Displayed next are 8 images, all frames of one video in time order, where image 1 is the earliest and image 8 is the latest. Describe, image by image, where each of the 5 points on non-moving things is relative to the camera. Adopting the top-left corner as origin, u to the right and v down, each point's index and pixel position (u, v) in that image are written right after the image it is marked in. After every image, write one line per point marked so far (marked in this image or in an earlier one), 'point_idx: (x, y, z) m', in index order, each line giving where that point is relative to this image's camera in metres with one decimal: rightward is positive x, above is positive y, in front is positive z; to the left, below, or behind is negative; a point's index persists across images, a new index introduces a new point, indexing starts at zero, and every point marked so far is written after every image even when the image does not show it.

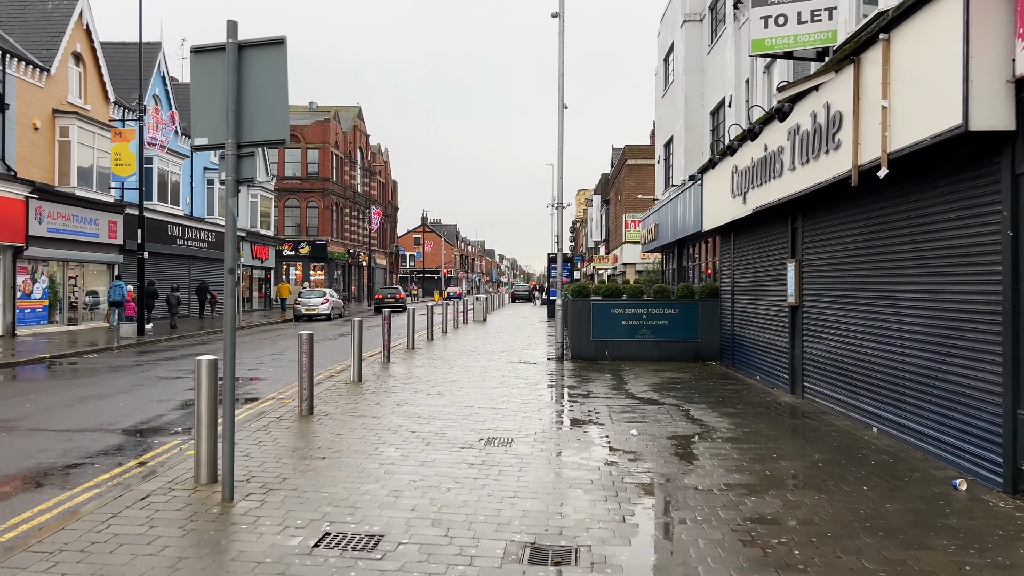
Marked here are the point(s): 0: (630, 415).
0: (+1.3, -1.4, +8.5) m
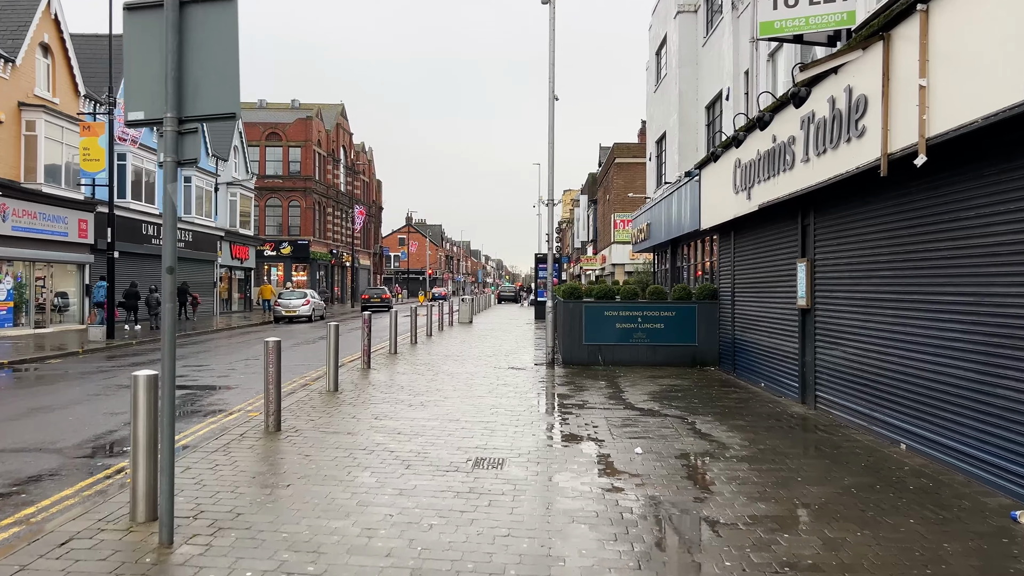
0: (+1.2, -1.4, +7.8) m
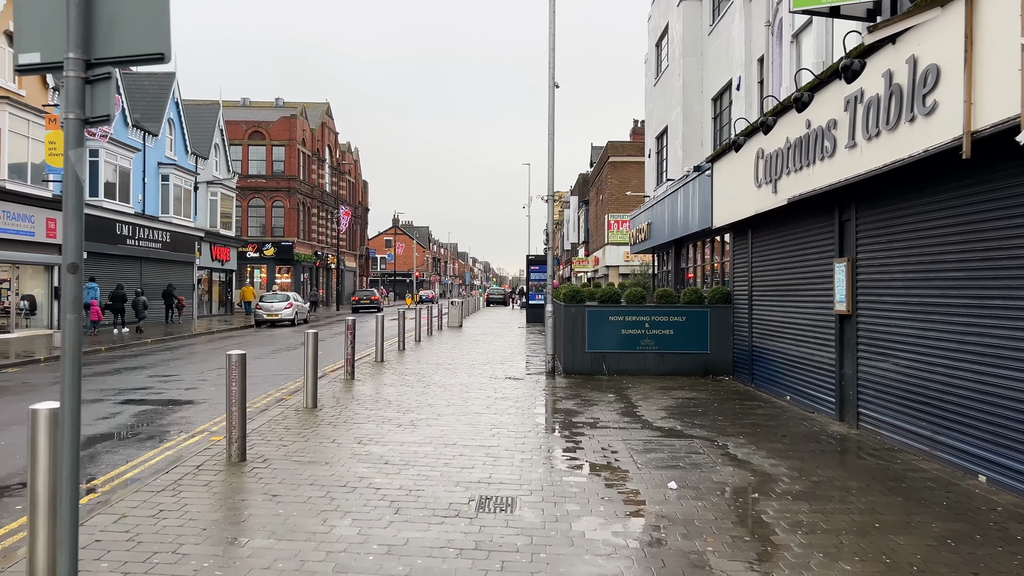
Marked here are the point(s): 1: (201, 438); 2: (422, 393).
0: (+1.2, -1.4, +6.7) m
1: (-2.9, -1.4, +7.3) m
2: (-1.2, -1.4, +10.3) m
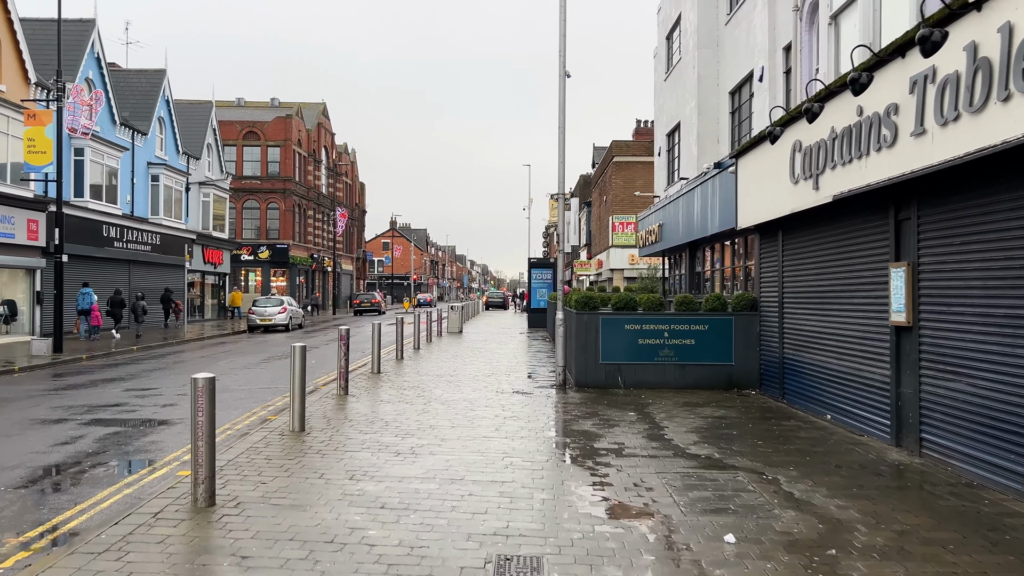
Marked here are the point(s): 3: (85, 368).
0: (+1.4, -1.5, +5.7) m
1: (-2.7, -1.4, +6.3) m
2: (-1.0, -1.4, +9.3) m
3: (-9.0, -1.7, +16.7) m
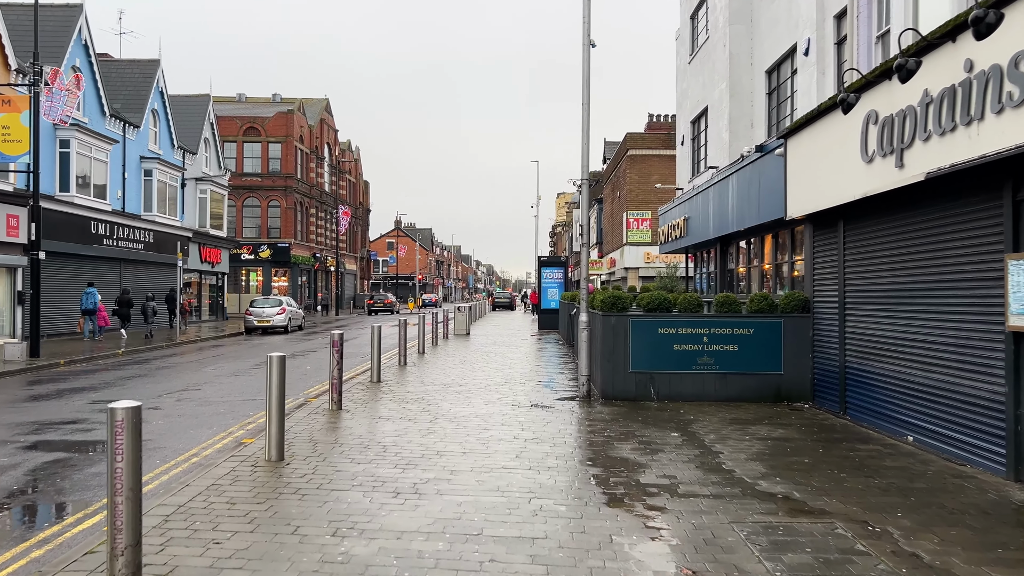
0: (+1.5, -1.5, +4.3) m
1: (-2.5, -1.4, +4.9) m
2: (-0.8, -1.4, +7.9) m
3: (-8.7, -1.7, +15.3) m
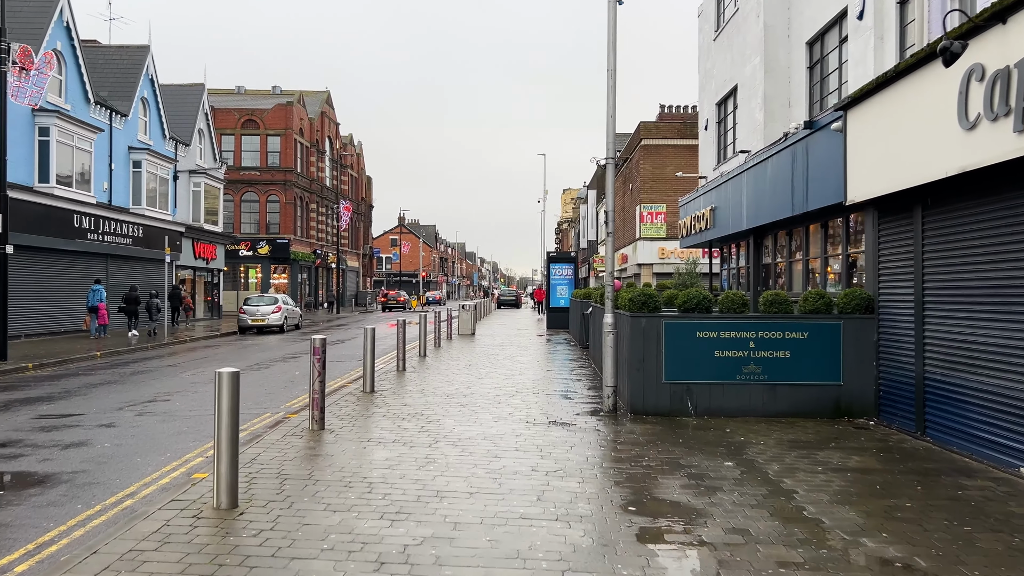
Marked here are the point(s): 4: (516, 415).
0: (+1.7, -1.4, +2.8) m
1: (-2.4, -1.4, +3.4) m
2: (-0.7, -1.4, +6.4) m
3: (-8.5, -1.6, +13.9) m
4: (0.0, -1.4, +8.8) m
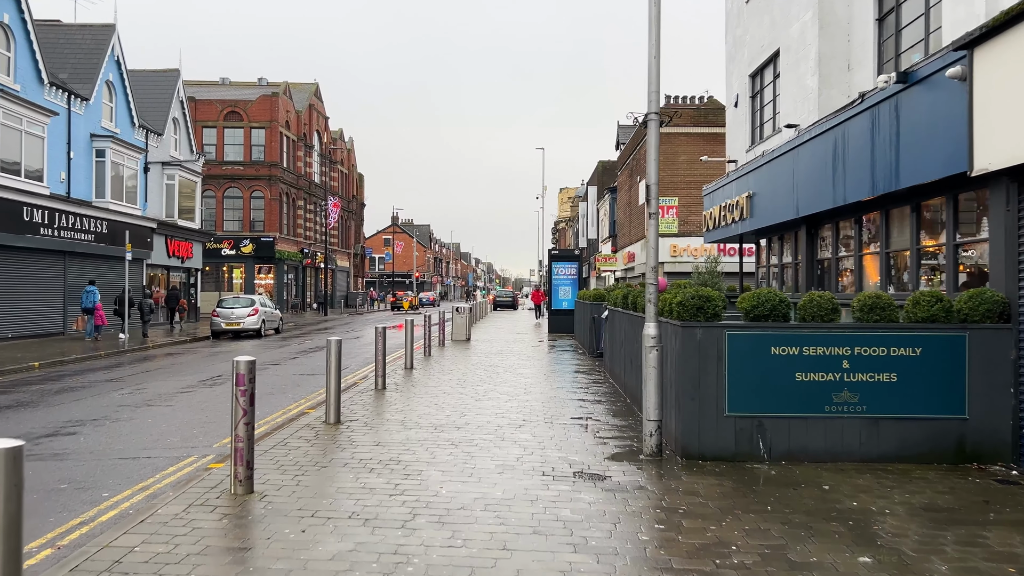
0: (+1.8, -1.4, +0.5) m
1: (-2.3, -1.4, +1.1) m
2: (-0.6, -1.4, +4.1) m
3: (-8.5, -1.6, +11.5) m
4: (+0.1, -1.4, +6.4) m
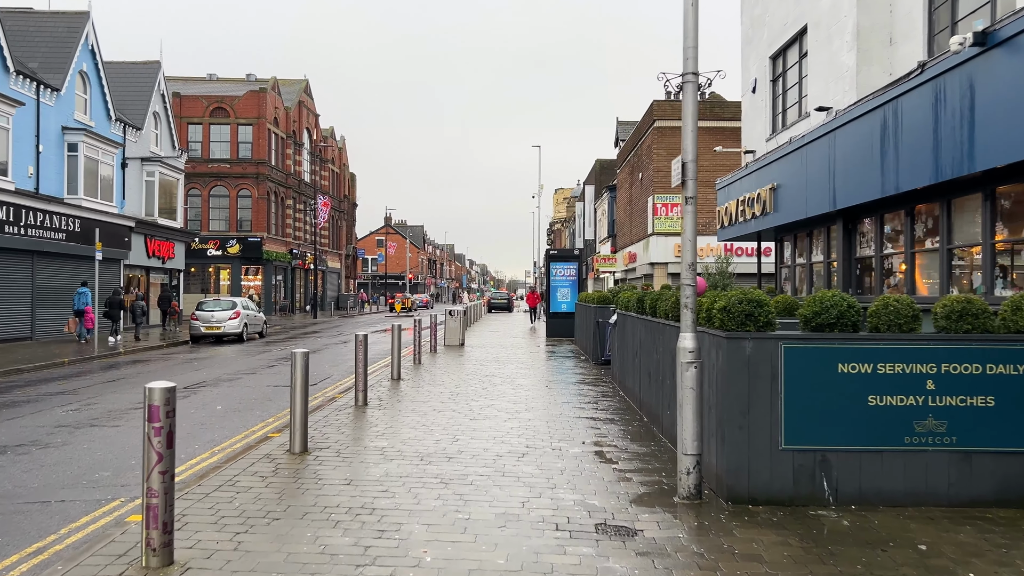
0: (+1.9, -1.4, -0.8) m
1: (-2.2, -1.4, -0.2) m
2: (-0.6, -1.4, +2.8) m
3: (-8.5, -1.6, +10.1) m
4: (+0.1, -1.4, +5.1) m
